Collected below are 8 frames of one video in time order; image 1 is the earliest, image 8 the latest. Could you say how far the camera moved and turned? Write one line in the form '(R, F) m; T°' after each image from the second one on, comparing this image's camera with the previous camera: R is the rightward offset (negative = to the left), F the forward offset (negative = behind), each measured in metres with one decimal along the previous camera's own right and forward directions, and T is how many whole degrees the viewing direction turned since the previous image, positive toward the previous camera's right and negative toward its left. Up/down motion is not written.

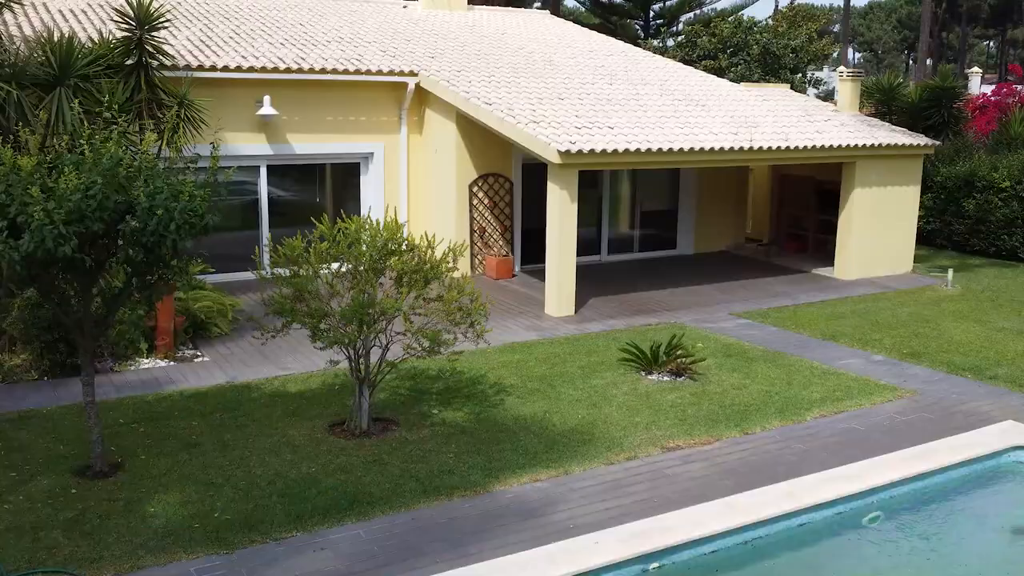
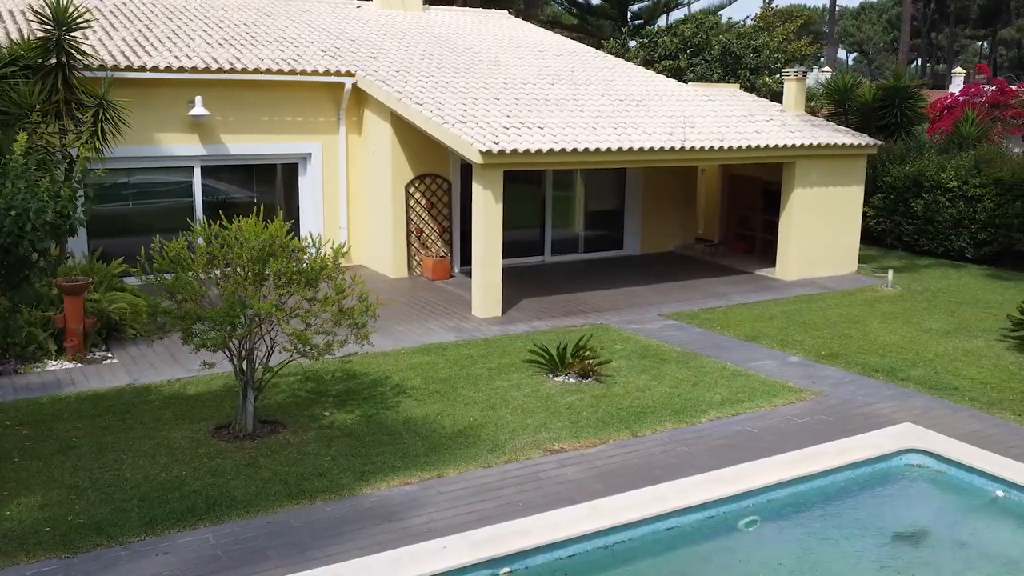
(+1.1, +0.1) m; 0°
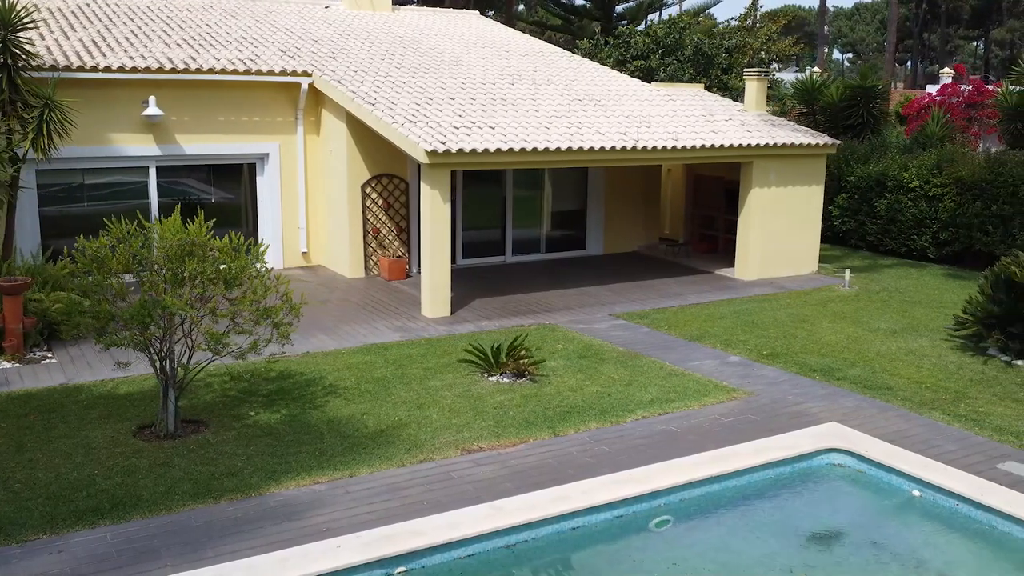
(+0.8, 0.0) m; 0°
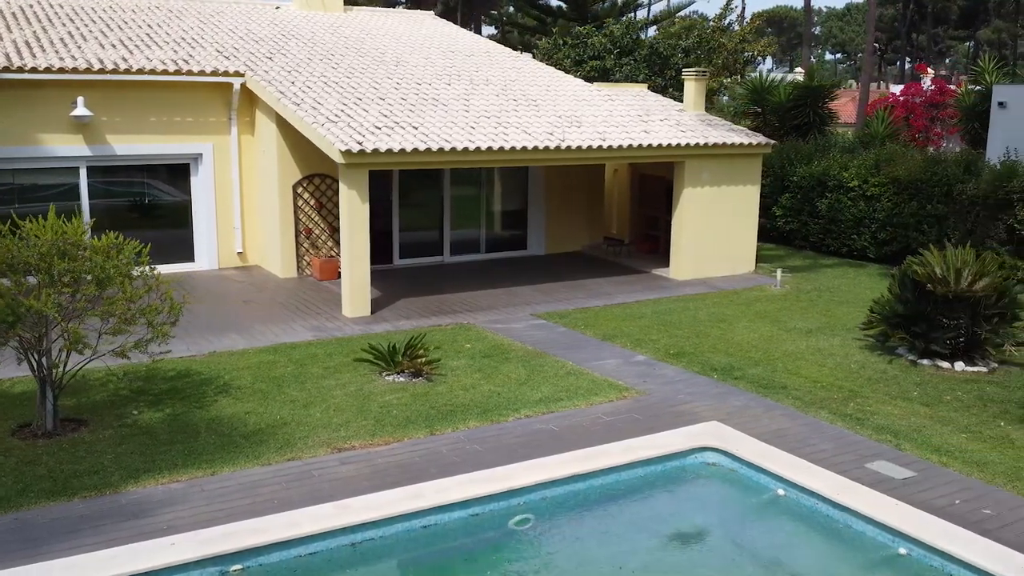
(+1.2, 0.0) m; 0°
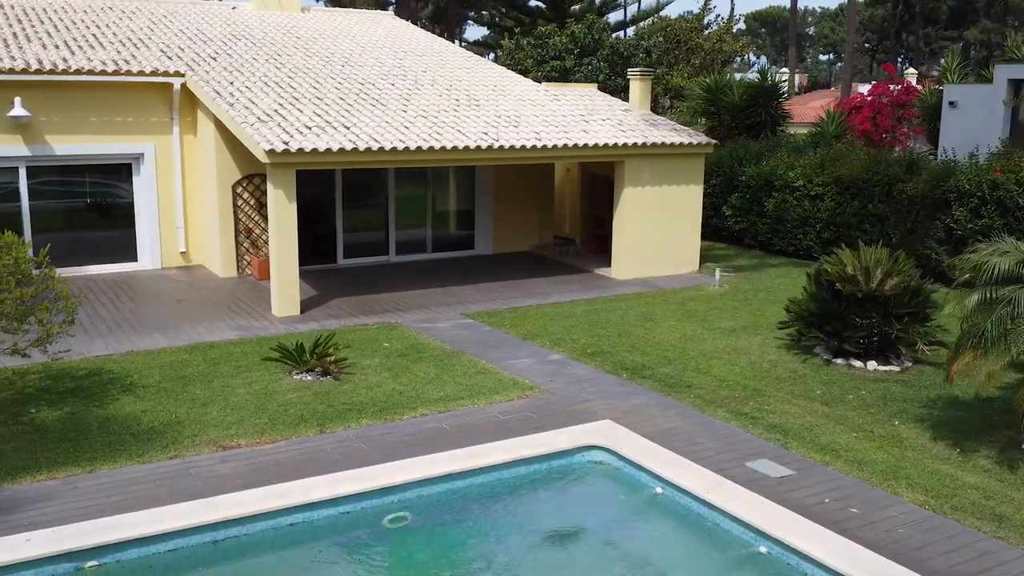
(+1.1, 0.0) m; 0°
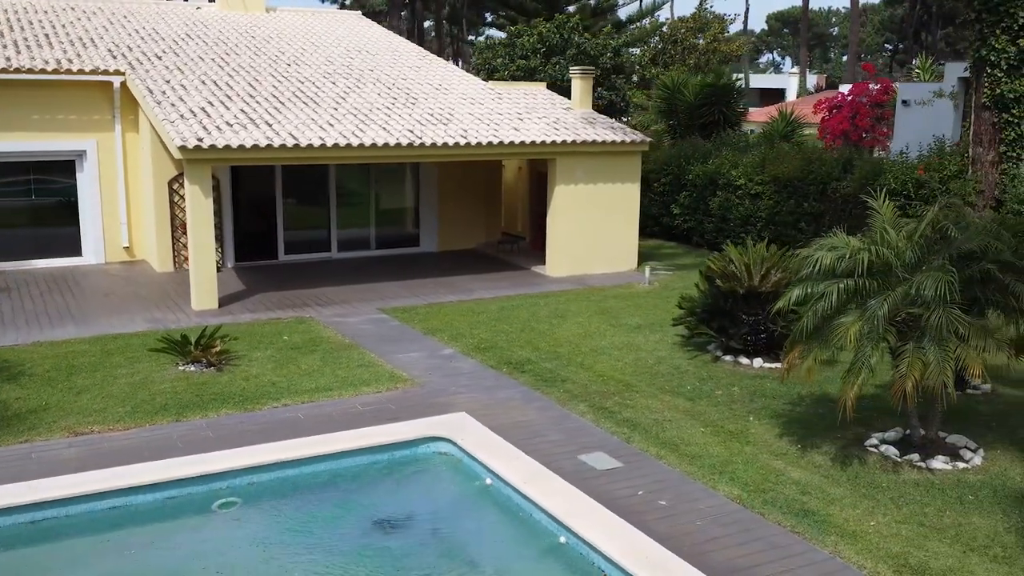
(+1.7, -0.1) m; -2°
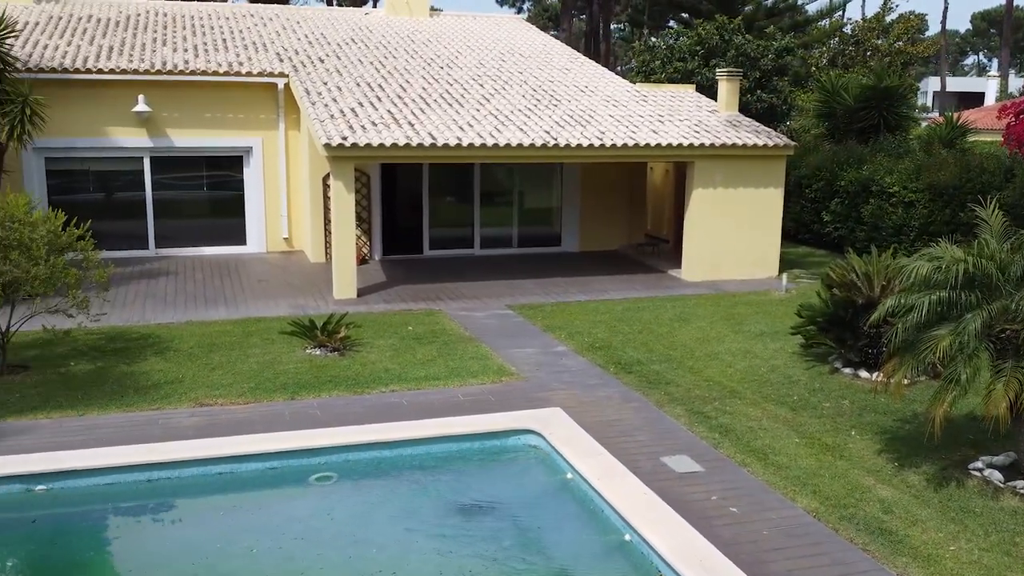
(+0.8, -0.1) m; -10°
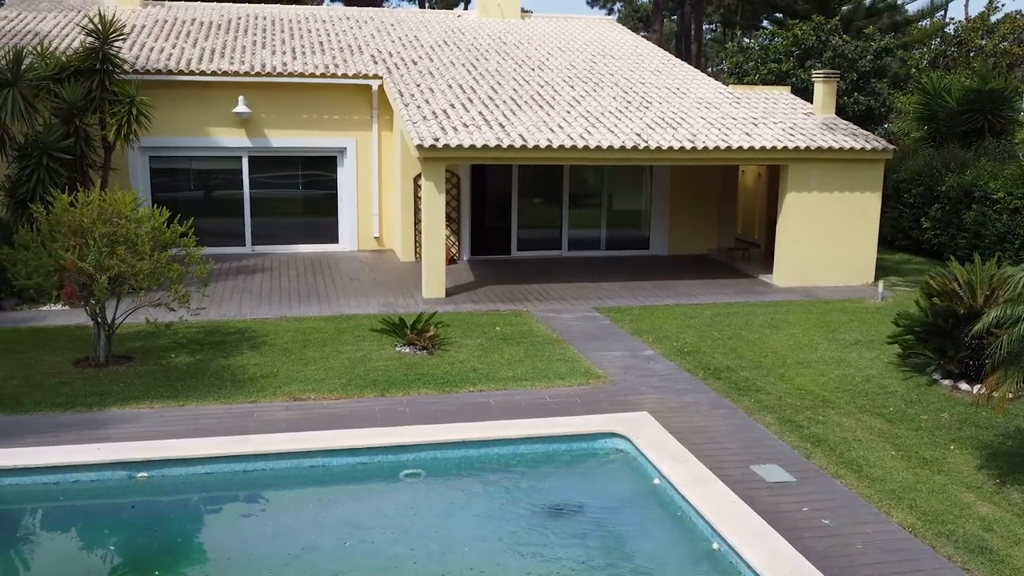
(0.0, 0.0) m; -5°
